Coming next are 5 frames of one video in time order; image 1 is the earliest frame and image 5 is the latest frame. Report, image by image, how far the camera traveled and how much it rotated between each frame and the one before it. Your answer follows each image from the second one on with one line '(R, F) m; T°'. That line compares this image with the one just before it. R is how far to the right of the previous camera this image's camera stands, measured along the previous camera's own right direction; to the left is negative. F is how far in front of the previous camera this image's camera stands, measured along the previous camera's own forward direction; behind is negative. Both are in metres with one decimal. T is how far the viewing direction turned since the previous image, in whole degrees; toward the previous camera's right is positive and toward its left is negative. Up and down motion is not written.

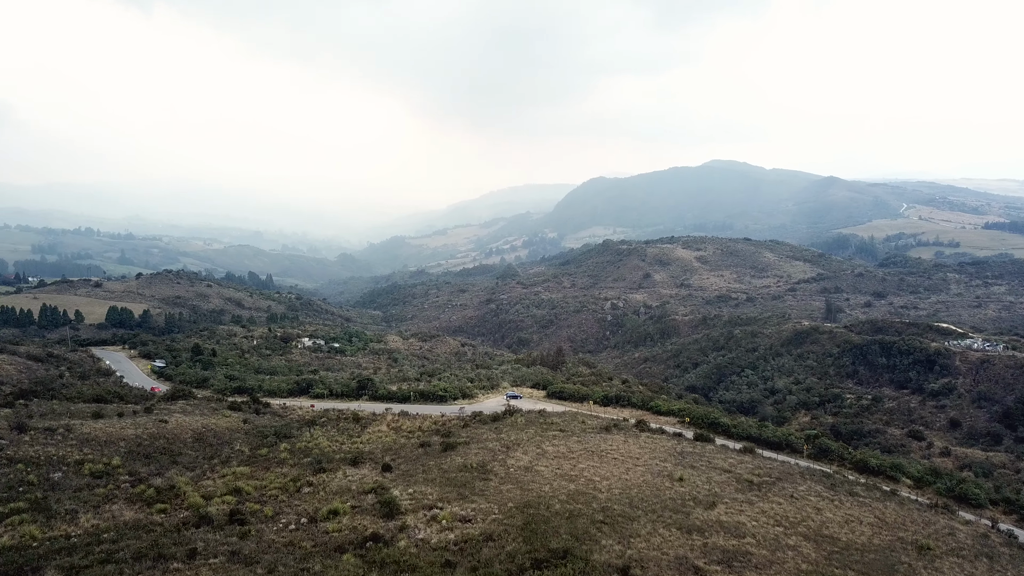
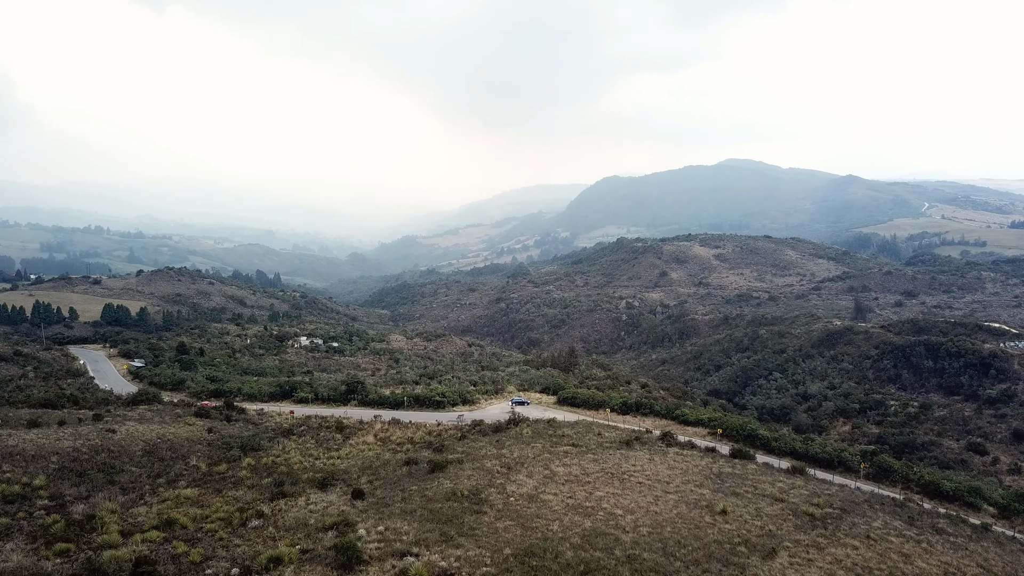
(+0.3, +3.9) m; -1°
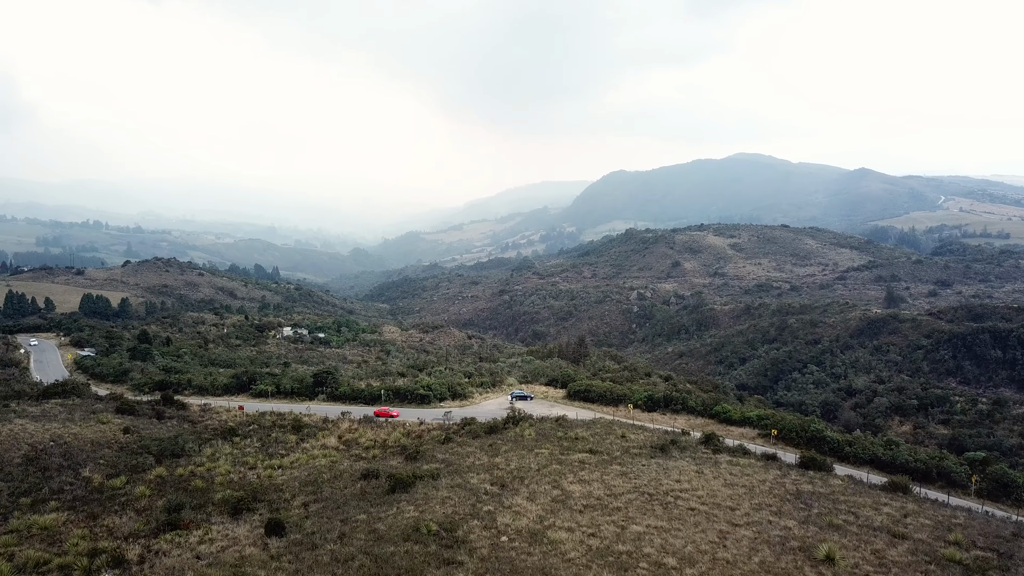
(+0.3, +5.4) m; -1°
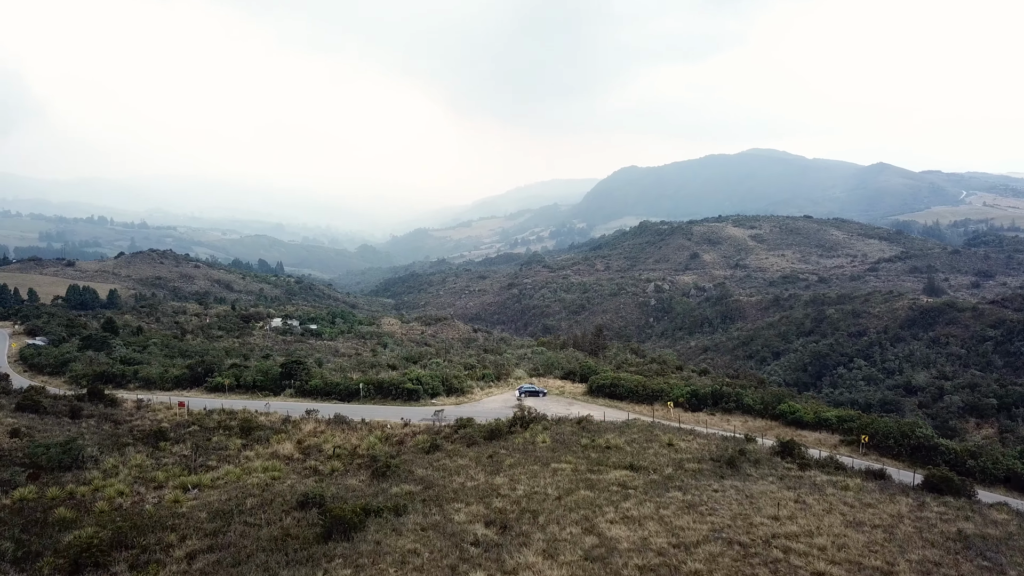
(0.0, +4.8) m; -1°
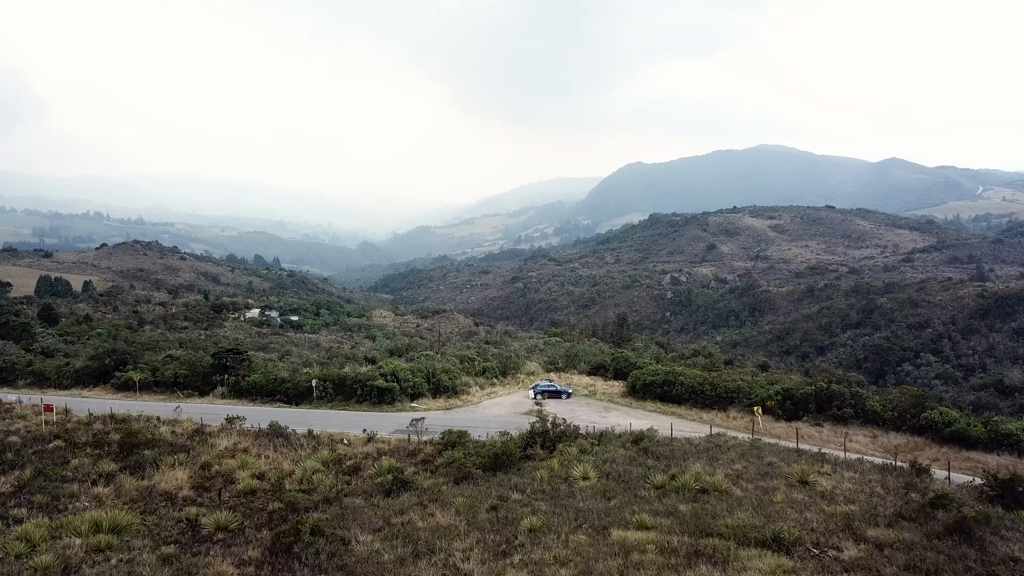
(-0.3, +5.8) m; 0°
